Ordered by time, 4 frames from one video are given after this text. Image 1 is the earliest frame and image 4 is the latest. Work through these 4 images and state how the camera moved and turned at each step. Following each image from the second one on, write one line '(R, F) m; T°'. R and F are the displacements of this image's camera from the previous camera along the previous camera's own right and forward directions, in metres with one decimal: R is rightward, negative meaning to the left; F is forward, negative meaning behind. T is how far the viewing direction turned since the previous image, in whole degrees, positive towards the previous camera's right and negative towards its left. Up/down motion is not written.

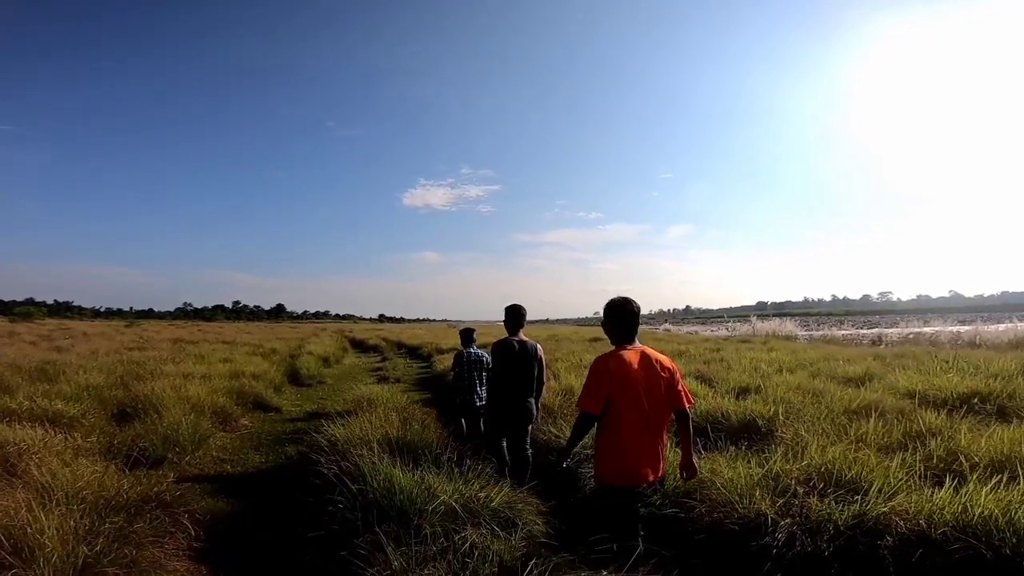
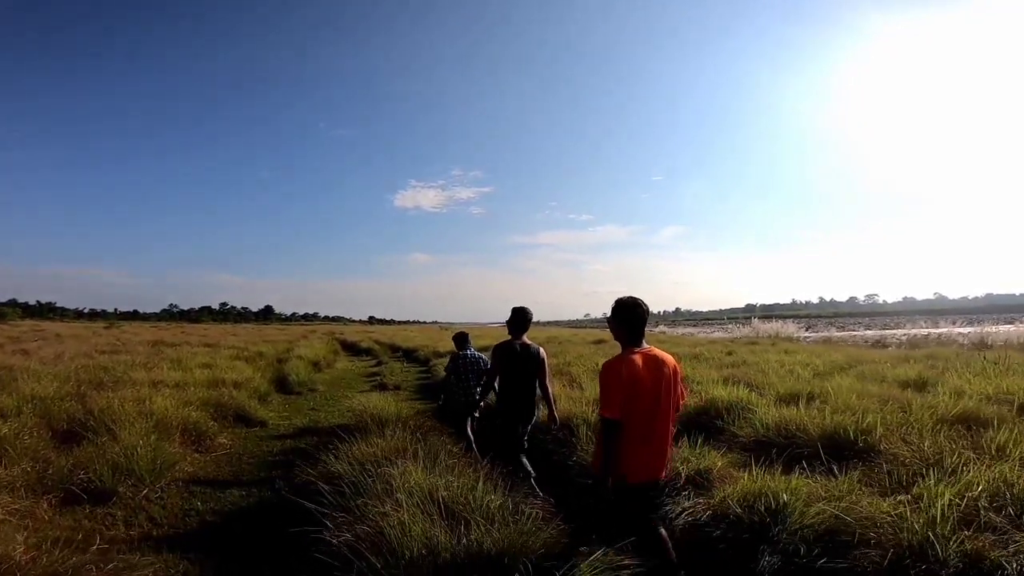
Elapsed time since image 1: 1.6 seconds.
(-0.5, +1.3) m; +1°
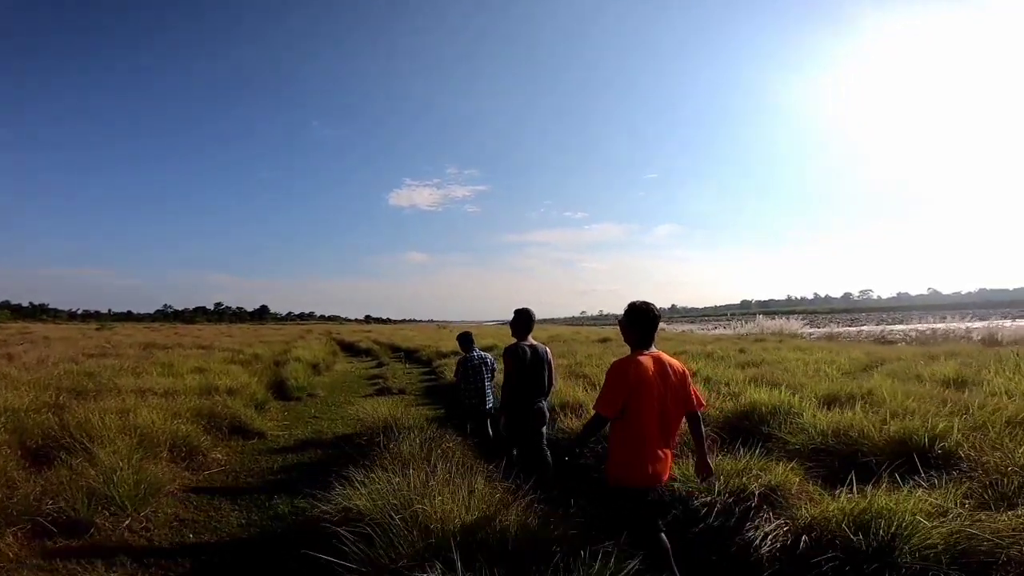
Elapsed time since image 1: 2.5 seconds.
(-0.3, +0.7) m; 0°
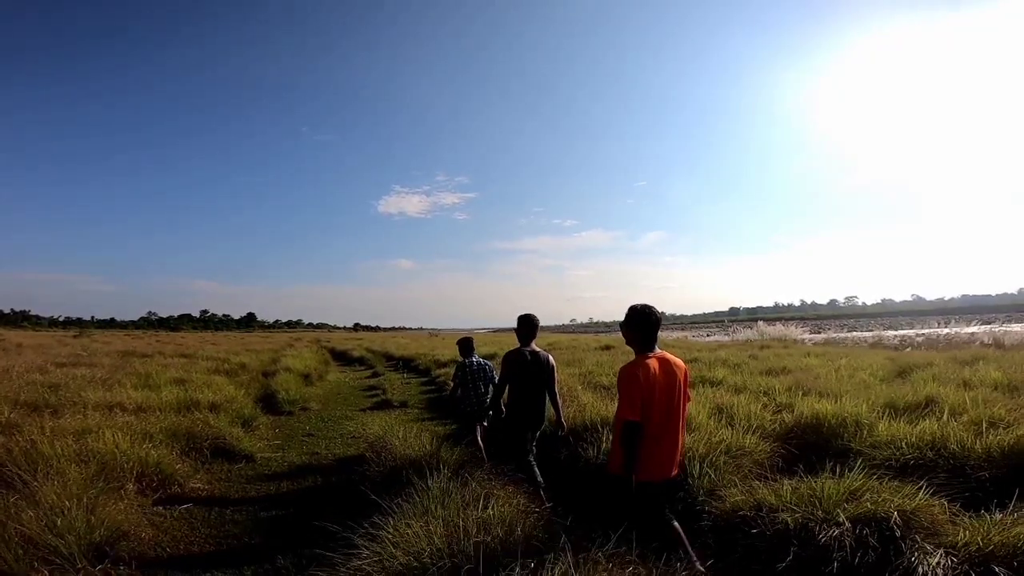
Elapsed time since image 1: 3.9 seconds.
(-0.5, +1.0) m; +1°
